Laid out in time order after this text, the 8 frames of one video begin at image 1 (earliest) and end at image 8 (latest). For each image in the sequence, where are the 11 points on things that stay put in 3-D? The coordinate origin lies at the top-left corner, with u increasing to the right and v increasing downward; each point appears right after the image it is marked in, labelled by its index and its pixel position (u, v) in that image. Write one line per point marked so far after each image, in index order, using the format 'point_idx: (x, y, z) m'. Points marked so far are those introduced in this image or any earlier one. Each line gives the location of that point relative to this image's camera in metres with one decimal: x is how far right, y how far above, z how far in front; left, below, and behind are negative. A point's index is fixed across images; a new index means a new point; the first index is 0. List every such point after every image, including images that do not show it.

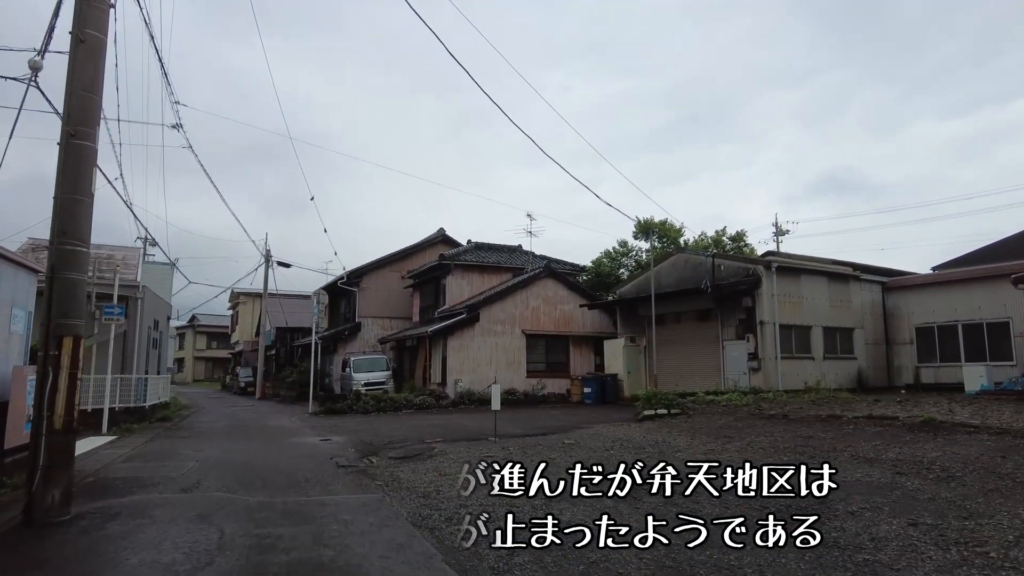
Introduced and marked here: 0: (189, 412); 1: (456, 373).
0: (-8.9, -3.4, +18.3) m
1: (-1.7, -2.5, +19.5) m
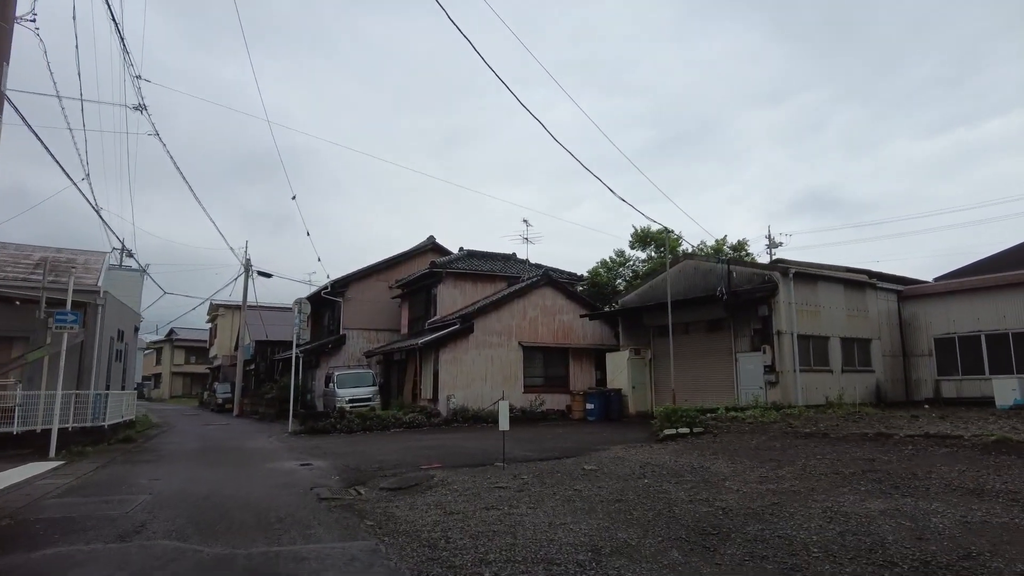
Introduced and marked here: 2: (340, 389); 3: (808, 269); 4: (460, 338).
0: (-9.0, -3.6, +16.8) m
1: (-1.7, -2.8, +18.2) m
2: (-5.1, -3.0, +19.6) m
3: (+7.4, +0.5, +16.6) m
4: (-1.5, -1.4, +18.6) m
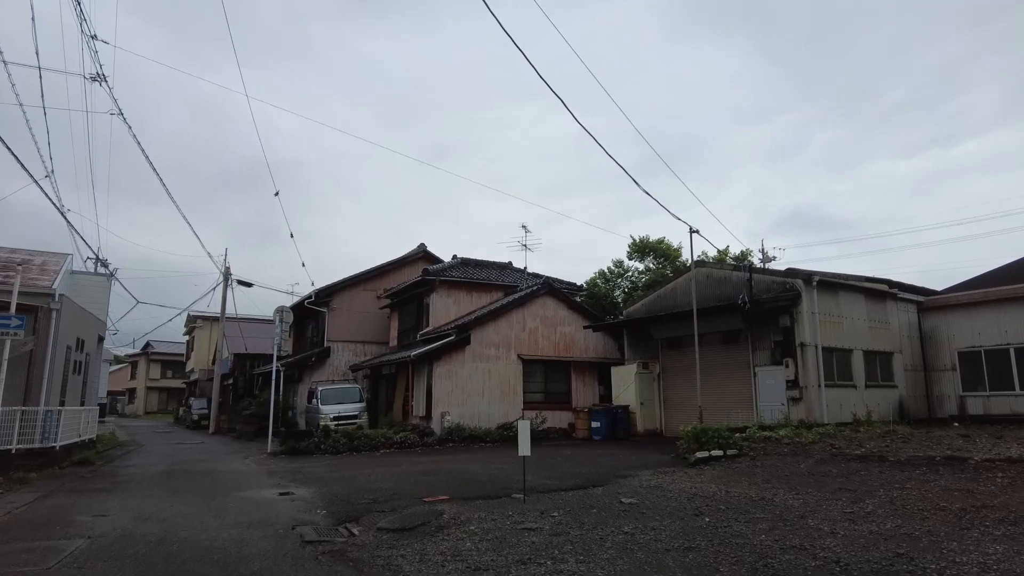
0: (-9.0, -3.8, +15.2) m
1: (-1.7, -3.0, +16.8) m
2: (-5.2, -3.2, +18.2) m
3: (+7.5, +0.3, +15.5) m
4: (-1.5, -1.6, +17.2) m
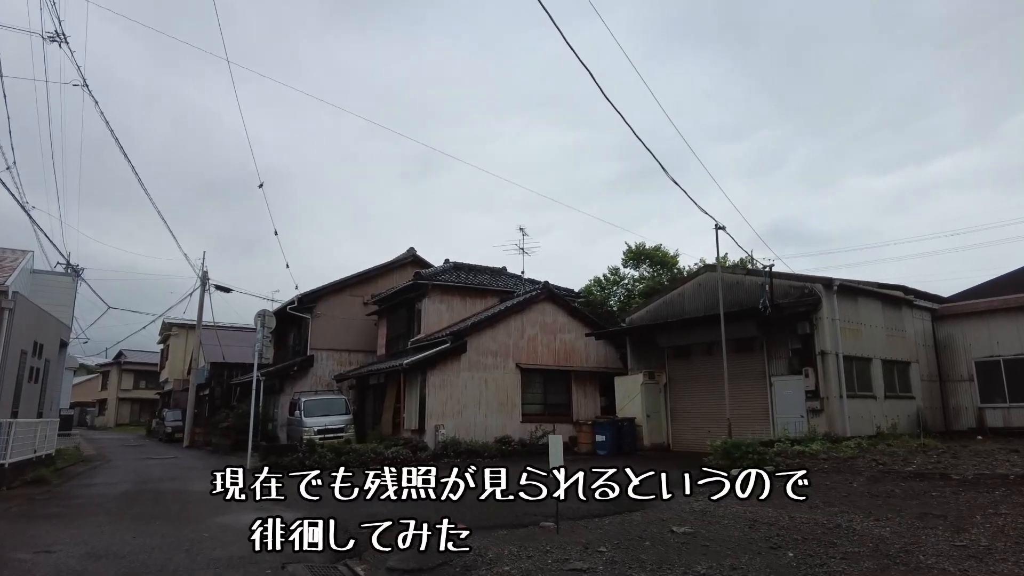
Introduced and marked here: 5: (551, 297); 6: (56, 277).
0: (-8.9, -3.8, +13.8) m
1: (-1.8, -3.0, +15.6) m
2: (-5.2, -3.3, +16.9) m
3: (+7.5, +0.2, +14.7) m
4: (-1.5, -1.7, +16.1) m
5: (+1.1, -0.3, +18.1) m
6: (-11.0, +0.3, +16.0) m
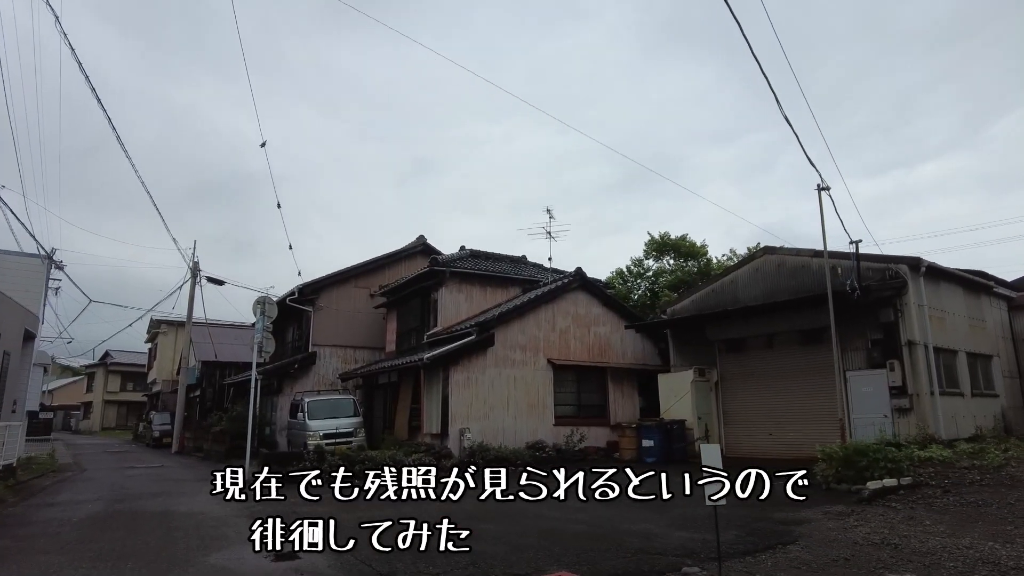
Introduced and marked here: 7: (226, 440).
0: (-8.2, -3.4, +11.8) m
1: (-1.0, -2.7, +13.7) m
2: (-4.5, -3.0, +14.9) m
3: (+8.2, +0.5, +12.9) m
4: (-0.8, -1.4, +14.2) m
5: (+1.8, +0.1, +16.2) m
6: (-10.2, +0.6, +13.9) m
7: (-8.0, -4.2, +18.5) m
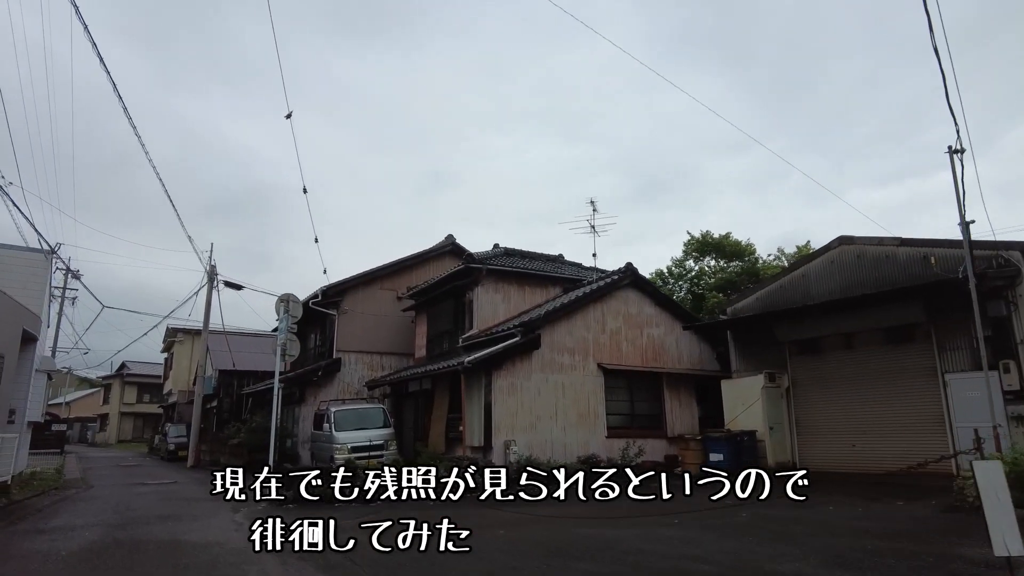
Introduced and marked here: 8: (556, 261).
0: (-7.3, -3.4, +10.5) m
1: (-0.1, -2.6, +12.3) m
2: (-3.5, -3.0, +13.6) m
3: (+9.1, +0.6, +11.3) m
4: (+0.1, -1.3, +12.8) m
5: (+2.7, +0.1, +14.7) m
6: (-9.3, +0.6, +12.8) m
7: (-6.9, -4.3, +17.1) m
8: (+1.3, +0.7, +18.1) m
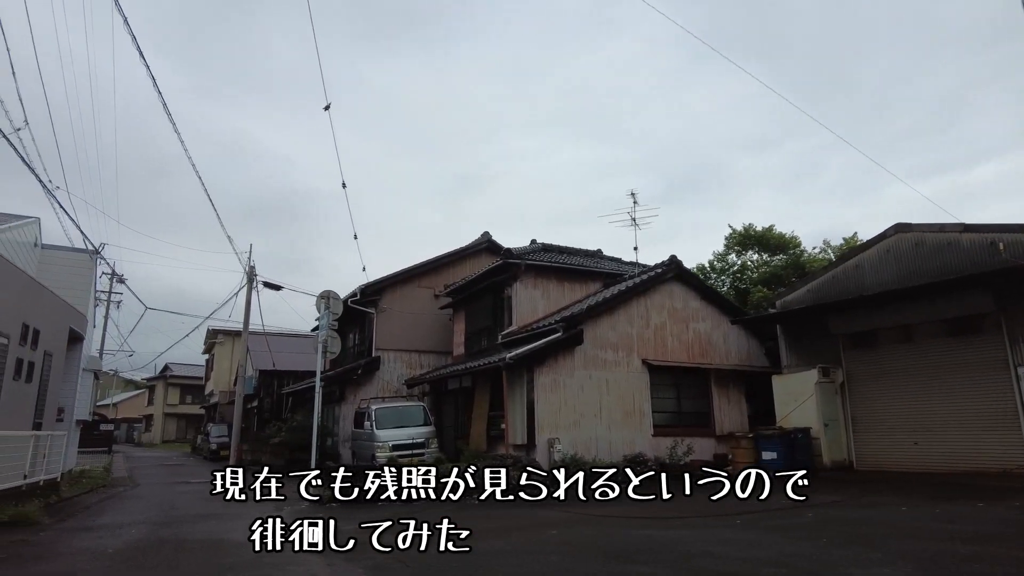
0: (-6.6, -3.3, +10.6) m
1: (+0.7, -2.5, +12.0) m
2: (-2.7, -2.9, +13.4) m
3: (+9.8, +0.9, +10.6) m
4: (+0.9, -1.2, +12.5) m
5: (+3.6, +0.3, +14.3) m
6: (-8.5, +0.6, +12.9) m
7: (-5.9, -4.2, +17.2) m
8: (+2.3, +0.9, +17.8) m
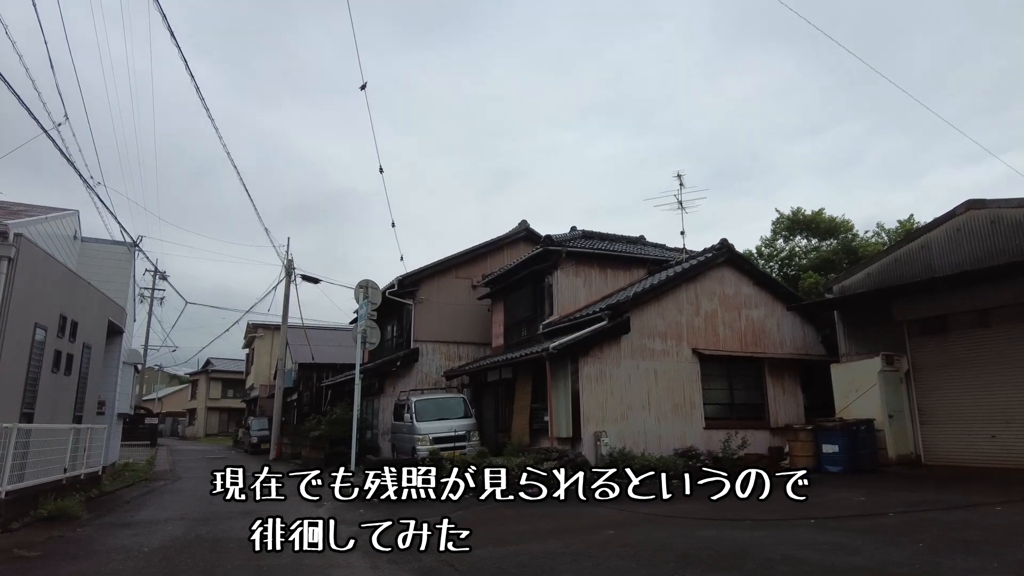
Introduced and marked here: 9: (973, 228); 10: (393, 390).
0: (-5.9, -3.2, +10.5) m
1: (+1.4, -2.3, +11.5) m
2: (-1.8, -2.7, +13.1) m
3: (+10.5, +1.2, +9.6) m
4: (+1.7, -1.0, +11.9) m
5: (+4.5, +0.6, +13.6) m
6: (-7.7, +0.7, +12.9) m
7: (-4.8, -4.0, +17.0) m
8: (+3.3, +1.2, +17.2) m
9: (+8.0, +1.0, +11.5) m
10: (-3.1, -2.6, +17.2) m
